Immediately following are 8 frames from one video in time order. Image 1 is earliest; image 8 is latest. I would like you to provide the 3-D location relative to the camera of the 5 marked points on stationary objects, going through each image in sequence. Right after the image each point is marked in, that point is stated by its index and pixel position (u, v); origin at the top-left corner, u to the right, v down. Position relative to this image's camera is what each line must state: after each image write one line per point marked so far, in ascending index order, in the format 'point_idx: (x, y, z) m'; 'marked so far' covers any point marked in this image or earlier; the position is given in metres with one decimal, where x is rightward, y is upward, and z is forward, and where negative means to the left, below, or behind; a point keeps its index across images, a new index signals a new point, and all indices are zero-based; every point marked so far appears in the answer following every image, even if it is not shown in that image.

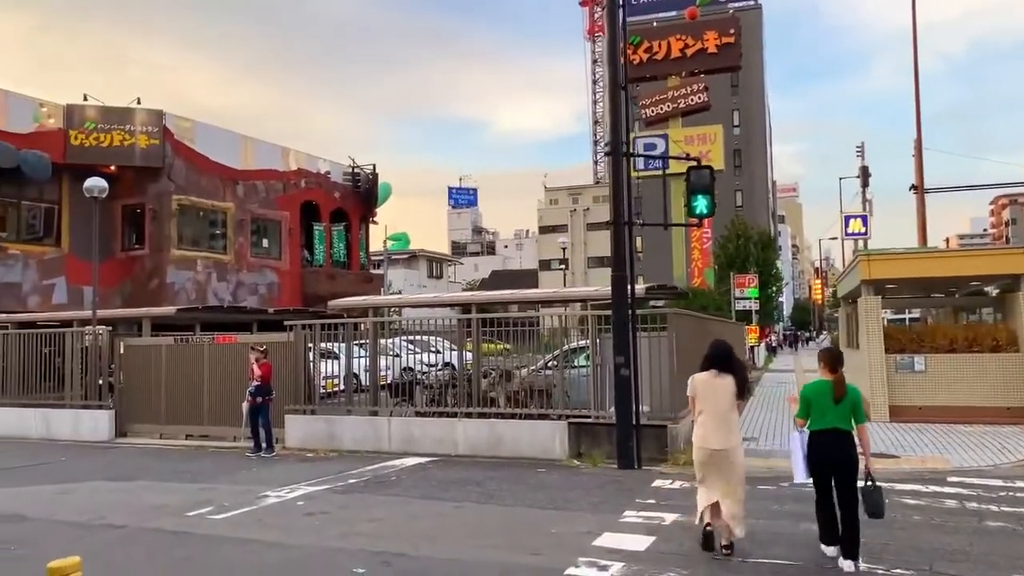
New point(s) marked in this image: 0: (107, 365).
0: (-7.8, -1.5, +16.4) m
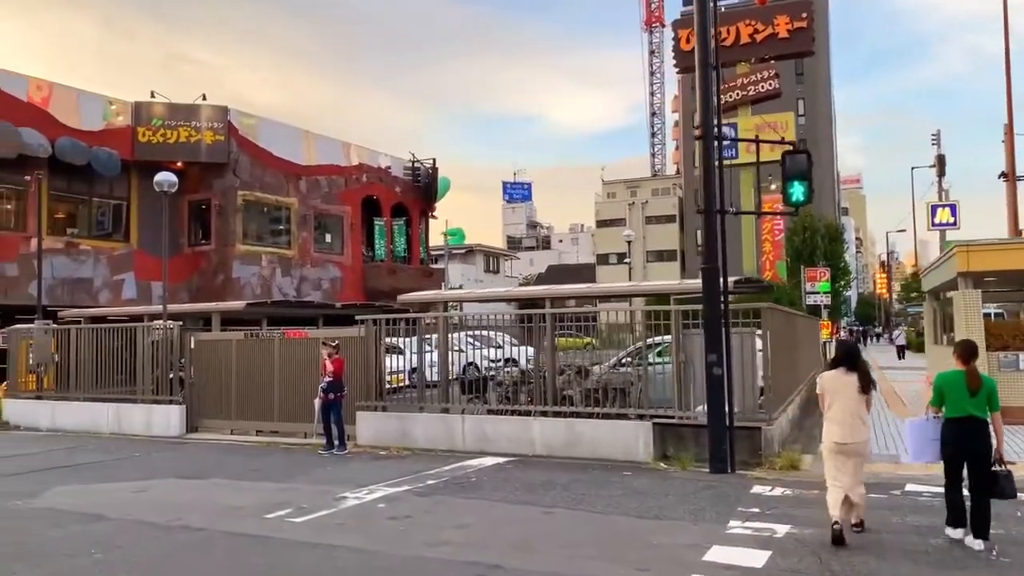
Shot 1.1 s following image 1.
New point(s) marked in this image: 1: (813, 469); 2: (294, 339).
0: (-6.4, -1.4, +16.3) m
1: (+3.7, -2.2, +10.4) m
2: (-3.8, -0.9, +15.0) m
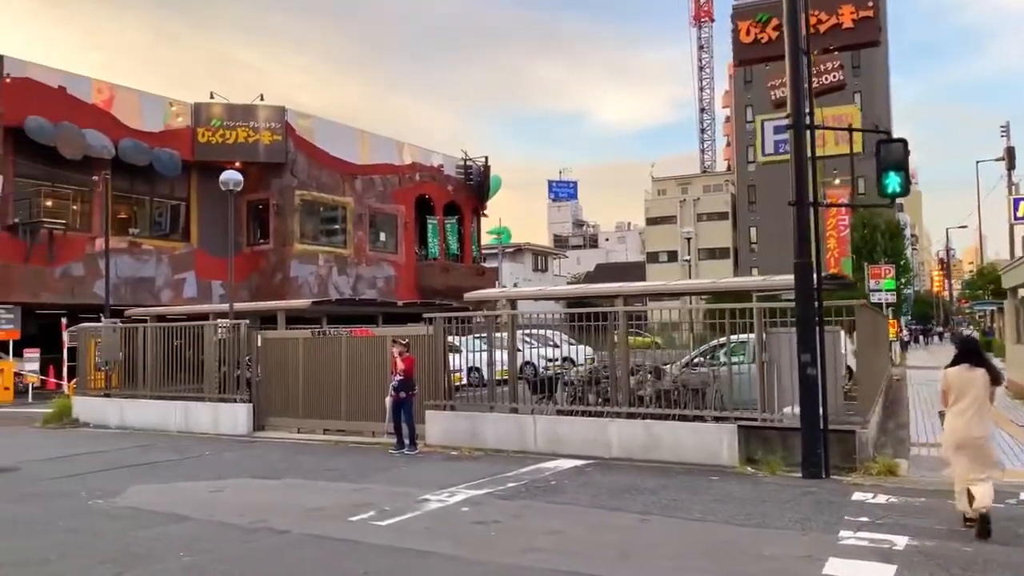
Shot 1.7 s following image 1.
0: (-5.2, -1.3, +16.3) m
1: (+4.7, -2.2, +9.9) m
2: (-2.6, -0.8, +14.8) m
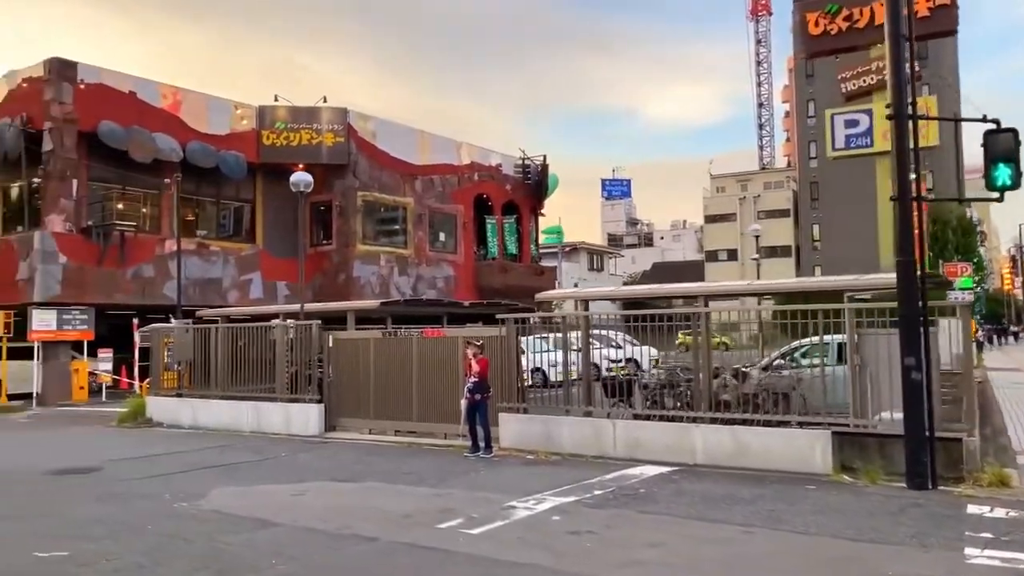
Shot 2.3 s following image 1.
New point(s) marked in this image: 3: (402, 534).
0: (-3.8, -1.4, +16.3) m
1: (+5.6, -2.2, +9.3) m
2: (-1.4, -0.9, +14.7) m
3: (-1.0, -2.2, +7.6) m
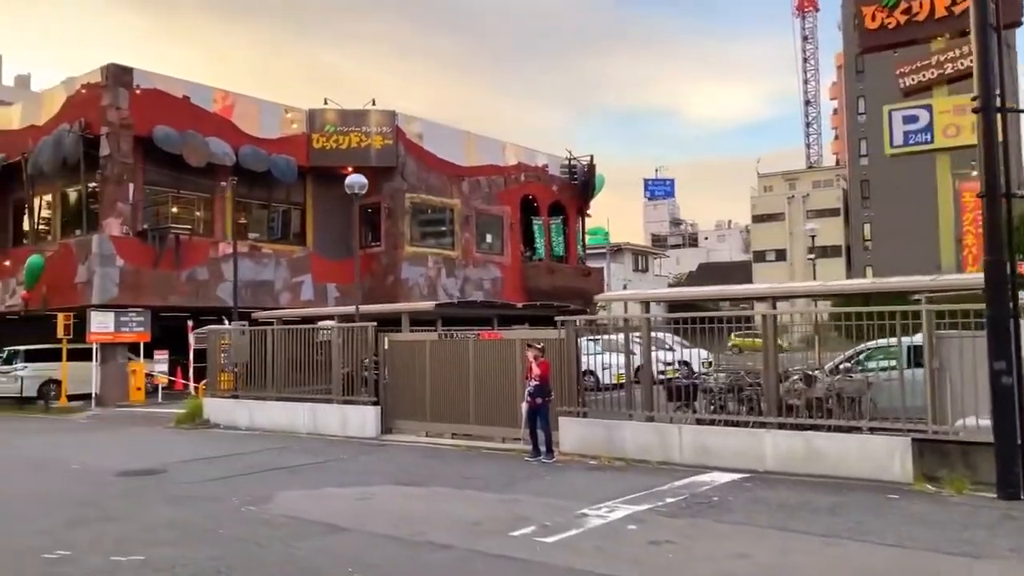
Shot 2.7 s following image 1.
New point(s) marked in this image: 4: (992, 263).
0: (-2.7, -1.4, +16.3) m
1: (+6.4, -2.2, +8.8) m
2: (-0.4, -0.9, +14.5) m
3: (-0.3, -2.2, +7.4) m
4: (+4.9, +0.3, +8.6) m
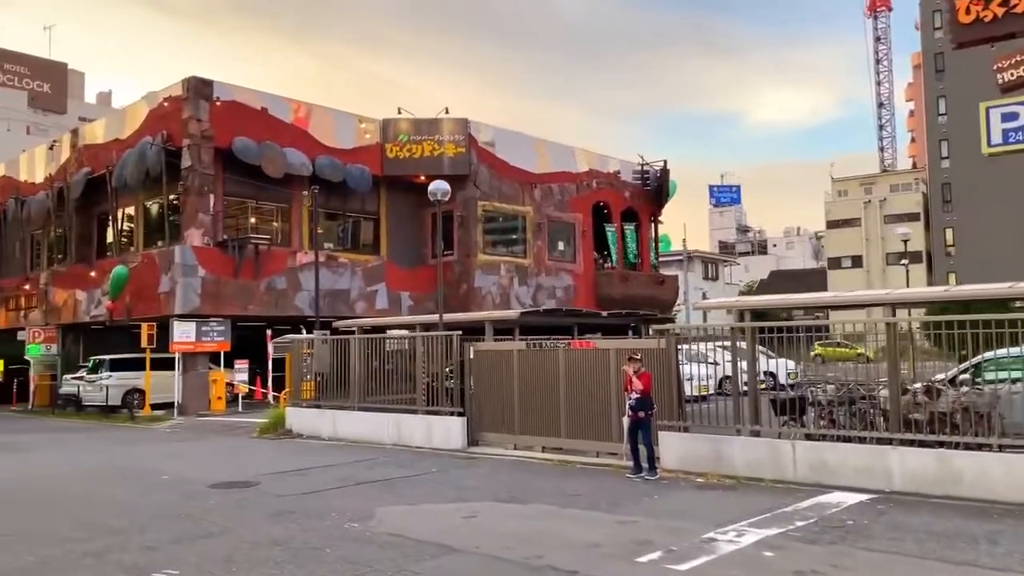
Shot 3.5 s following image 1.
0: (-1.0, -1.6, +15.9) m
1: (+7.5, -2.2, +7.8) m
2: (+1.2, -1.0, +14.0) m
3: (+0.7, -2.3, +6.9) m
4: (+6.0, +0.2, +7.7) m
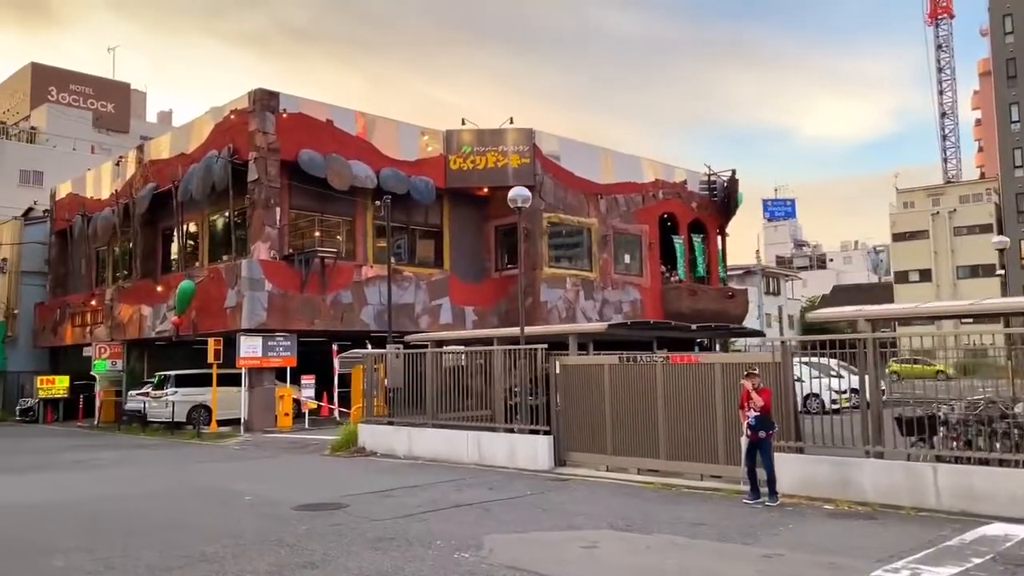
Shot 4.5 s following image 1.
0: (+0.5, -1.7, +15.0) m
1: (+8.6, -2.2, +6.5) m
2: (+2.6, -1.2, +13.0) m
3: (+1.8, -2.3, +5.9) m
4: (+7.1, +0.2, +6.6) m
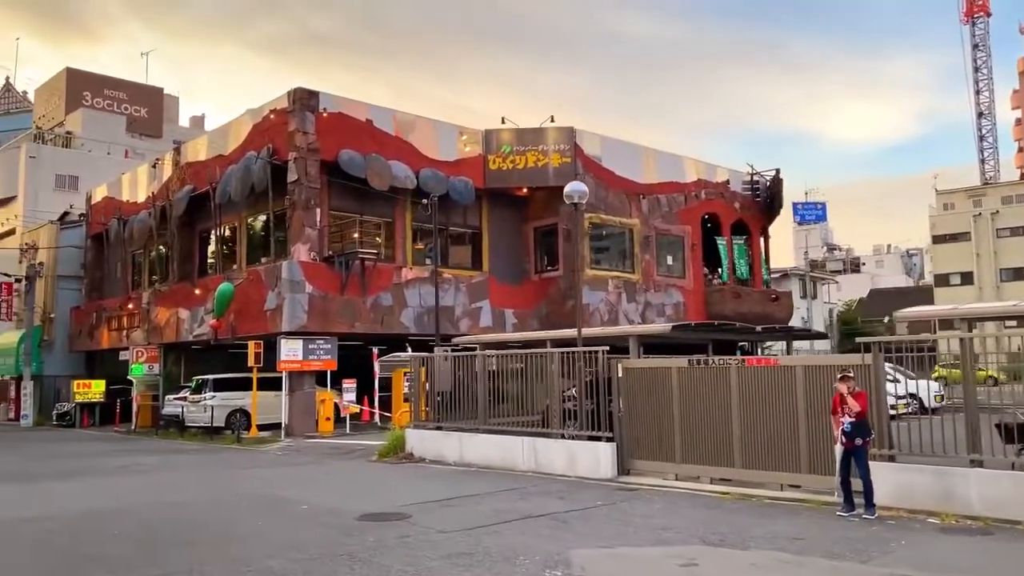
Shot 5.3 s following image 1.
0: (+1.5, -1.7, +14.3) m
1: (+9.4, -2.1, +5.6) m
2: (+3.6, -1.1, +12.3) m
3: (+2.6, -2.2, +5.2) m
4: (+7.9, +0.3, +5.7) m
